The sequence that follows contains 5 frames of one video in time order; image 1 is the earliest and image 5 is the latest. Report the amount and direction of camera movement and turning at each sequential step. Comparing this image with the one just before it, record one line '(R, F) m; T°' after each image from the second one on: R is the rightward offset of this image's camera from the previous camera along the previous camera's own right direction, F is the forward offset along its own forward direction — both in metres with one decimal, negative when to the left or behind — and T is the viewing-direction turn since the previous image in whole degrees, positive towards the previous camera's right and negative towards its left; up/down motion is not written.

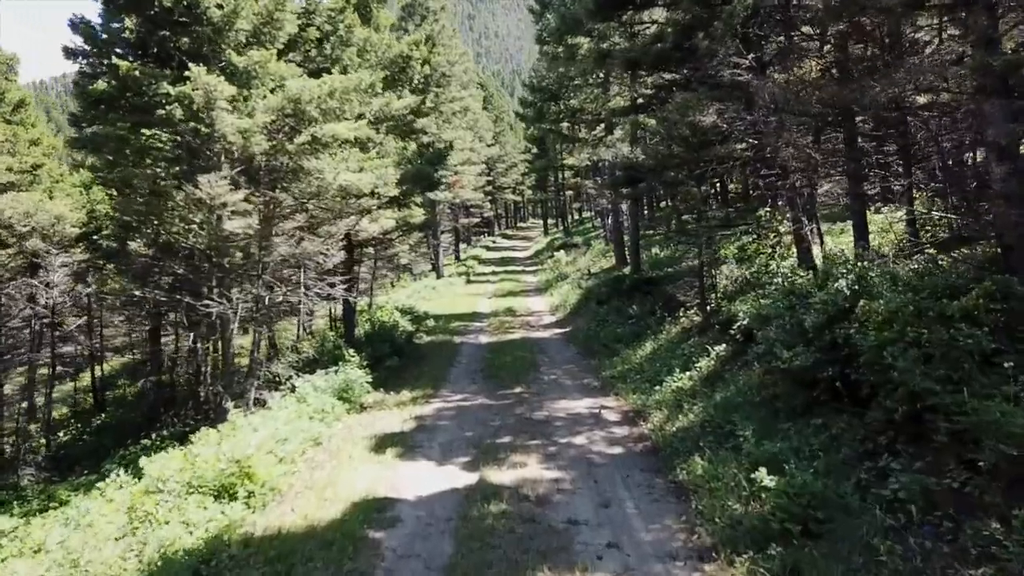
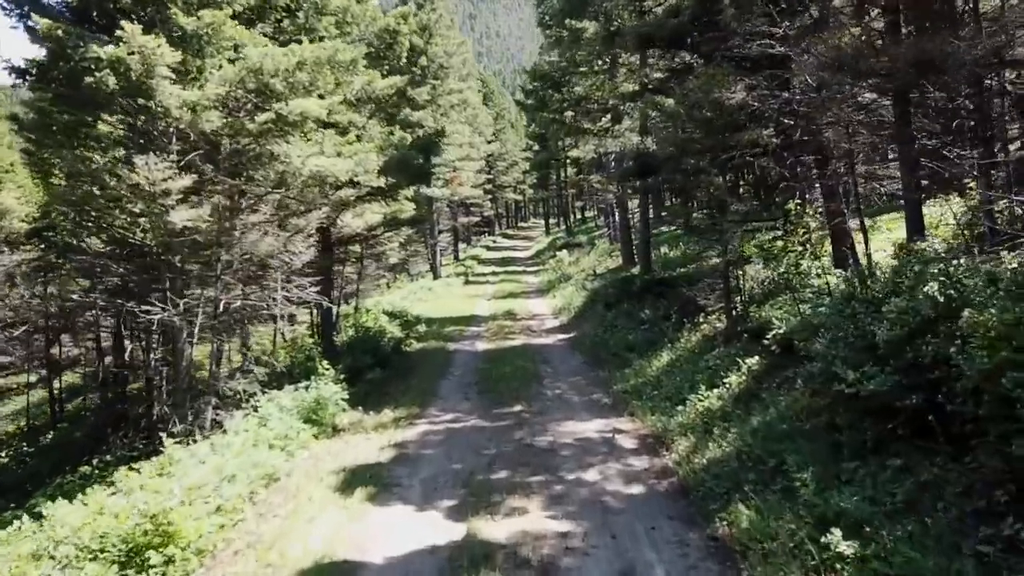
(+0.1, +2.1) m; 0°
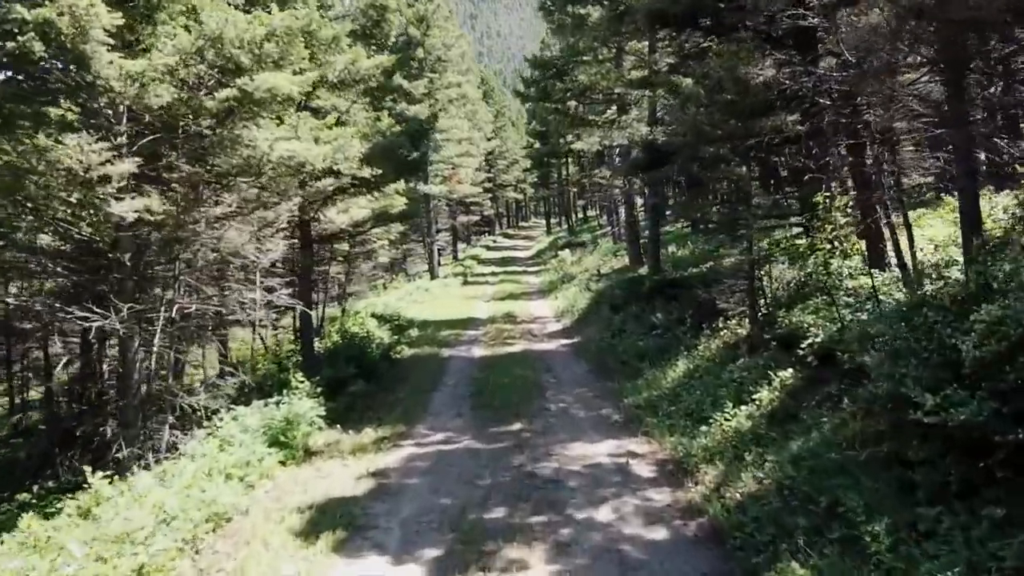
(+0.1, +1.6) m; 0°
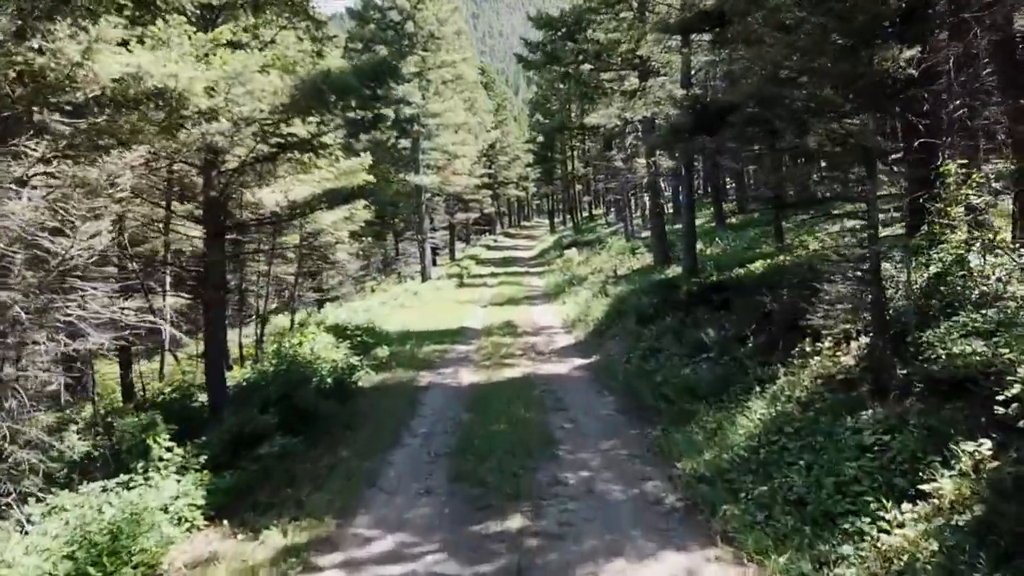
(+0.1, +4.7) m; 0°
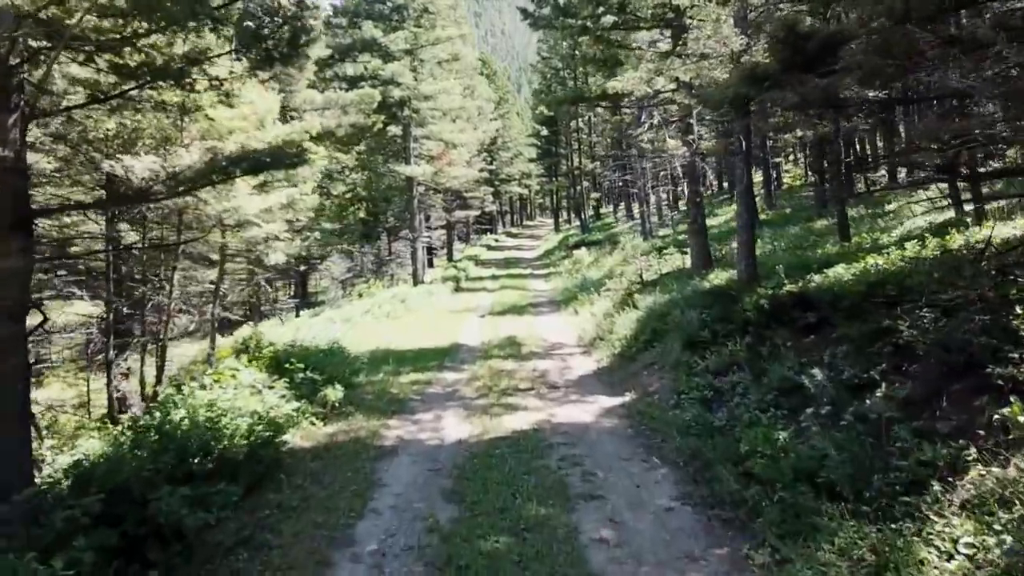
(-0.1, +4.5) m; 0°
